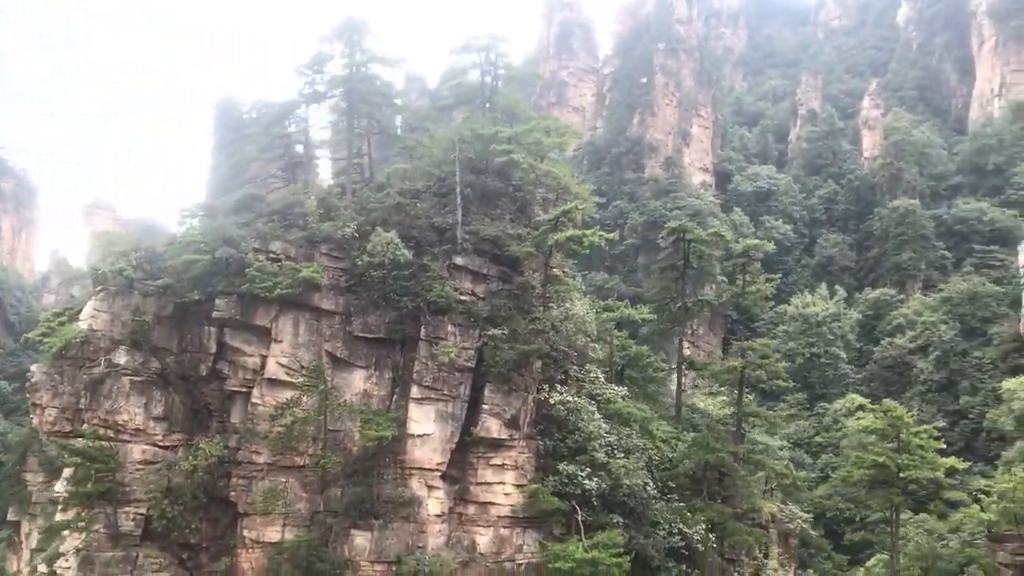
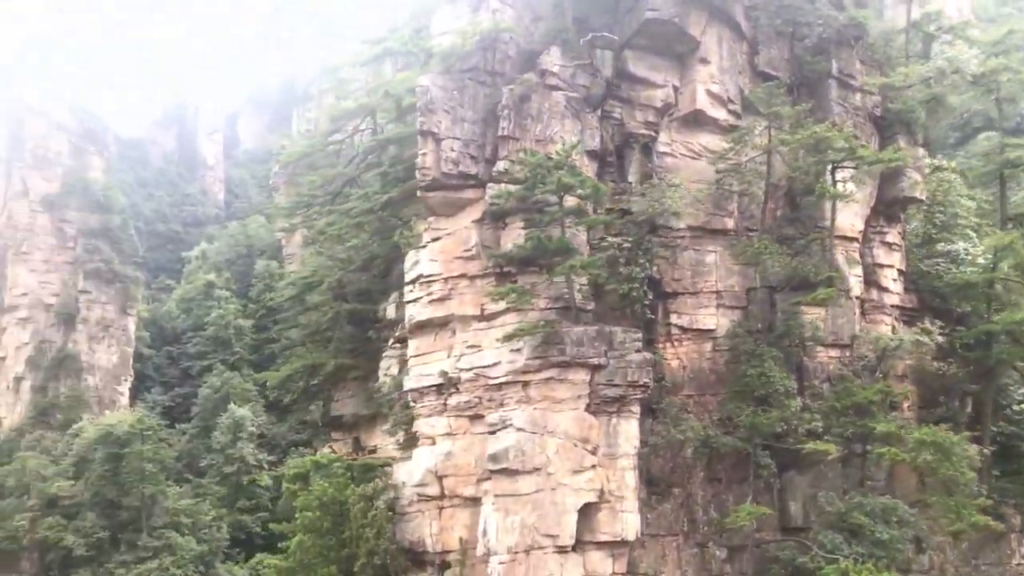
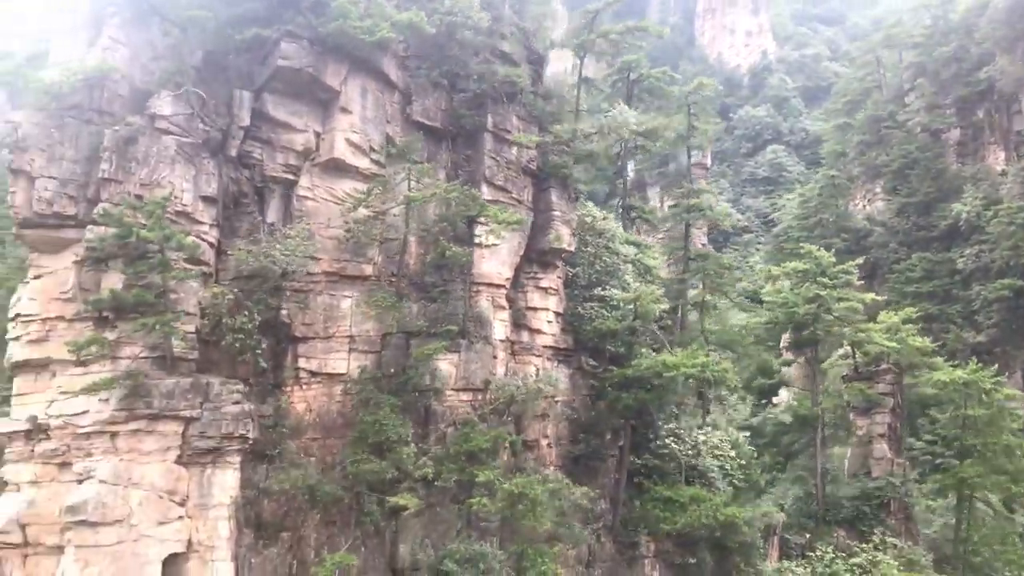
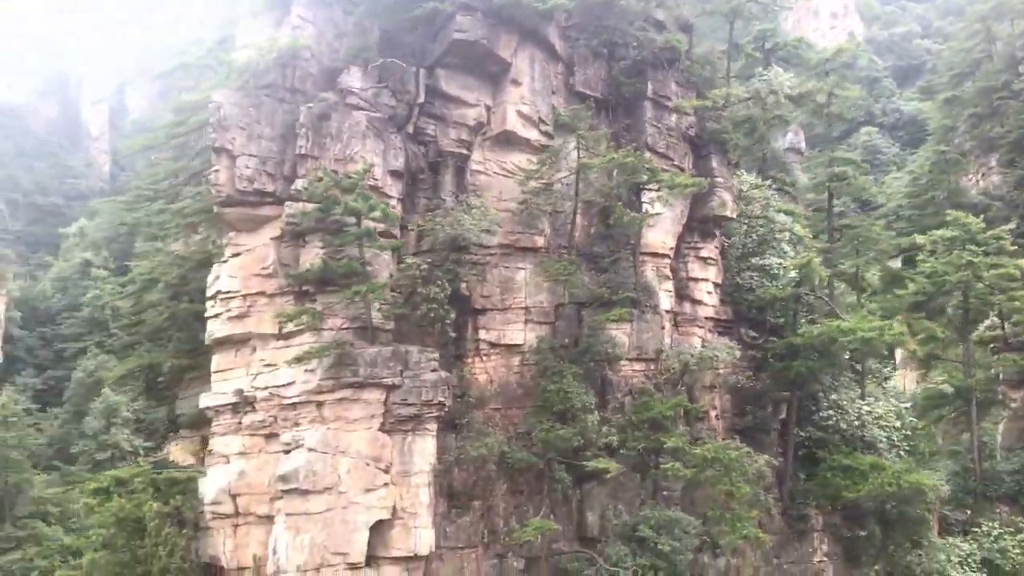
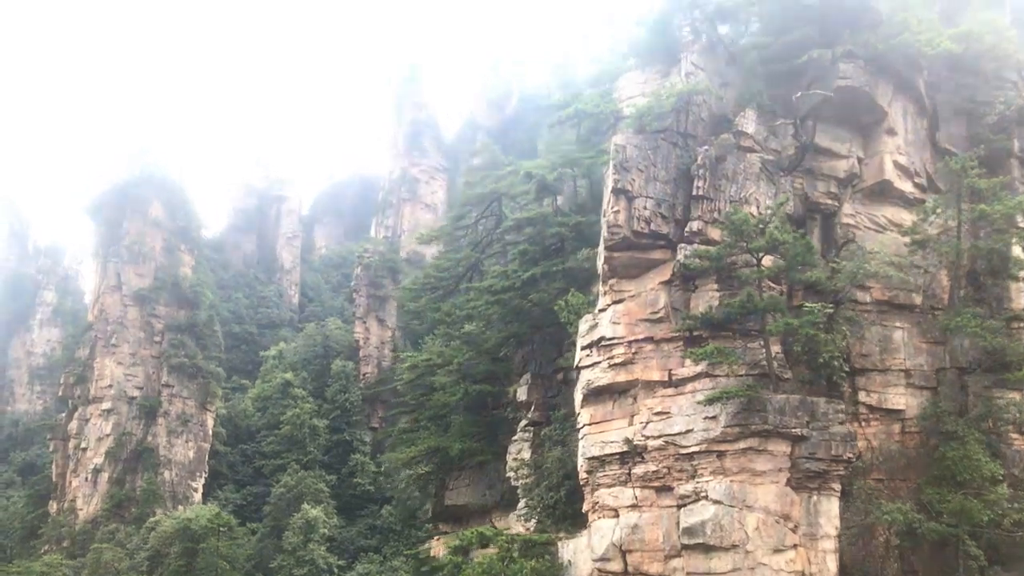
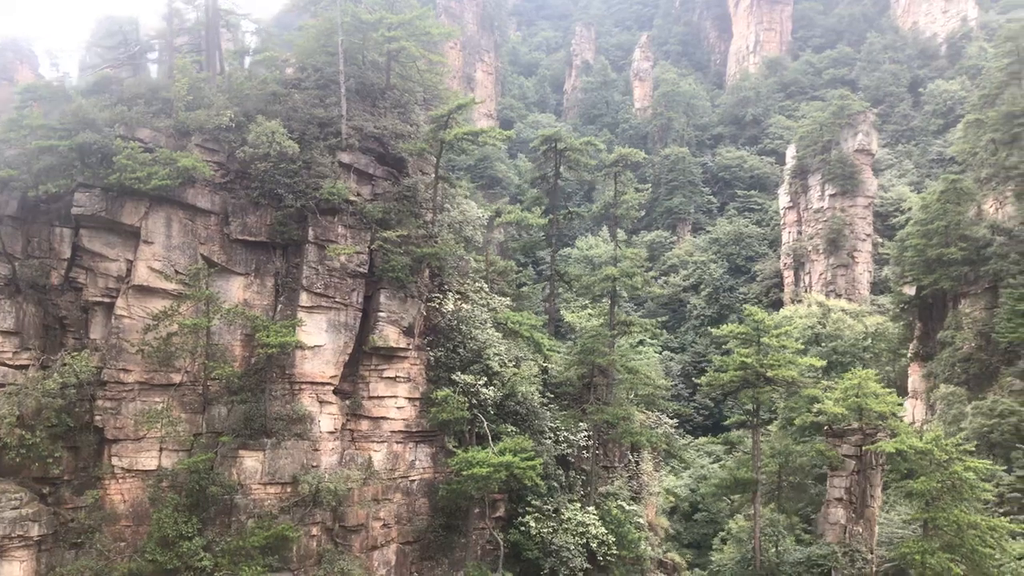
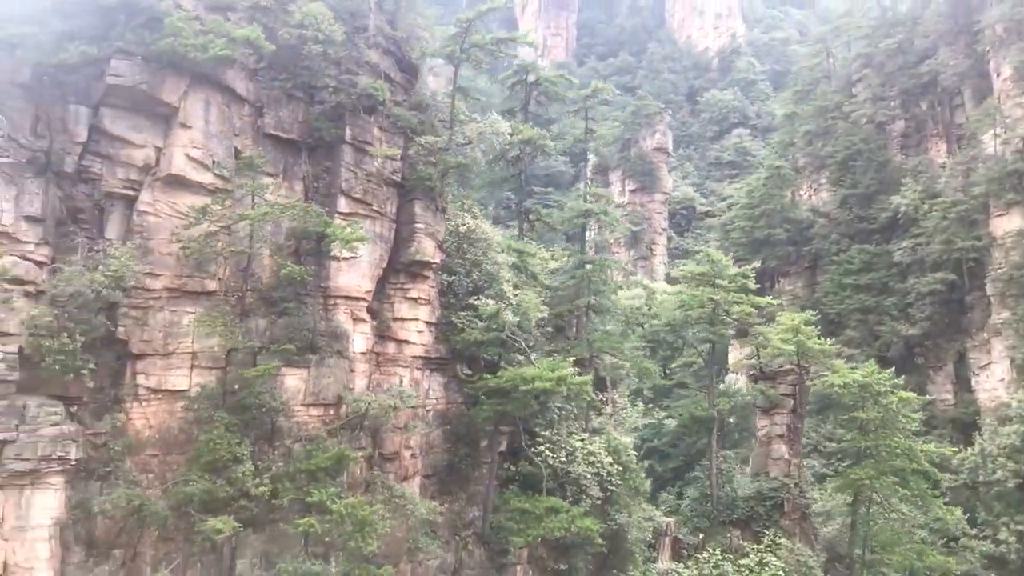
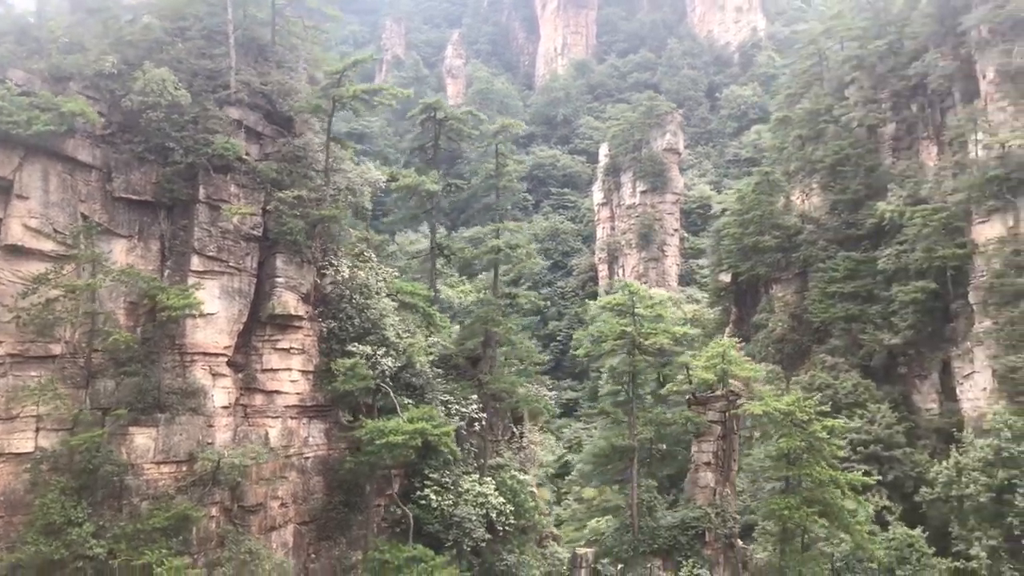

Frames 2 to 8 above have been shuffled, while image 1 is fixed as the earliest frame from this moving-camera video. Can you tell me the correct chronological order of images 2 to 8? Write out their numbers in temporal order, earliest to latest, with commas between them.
6, 8, 7, 3, 4, 2, 5
